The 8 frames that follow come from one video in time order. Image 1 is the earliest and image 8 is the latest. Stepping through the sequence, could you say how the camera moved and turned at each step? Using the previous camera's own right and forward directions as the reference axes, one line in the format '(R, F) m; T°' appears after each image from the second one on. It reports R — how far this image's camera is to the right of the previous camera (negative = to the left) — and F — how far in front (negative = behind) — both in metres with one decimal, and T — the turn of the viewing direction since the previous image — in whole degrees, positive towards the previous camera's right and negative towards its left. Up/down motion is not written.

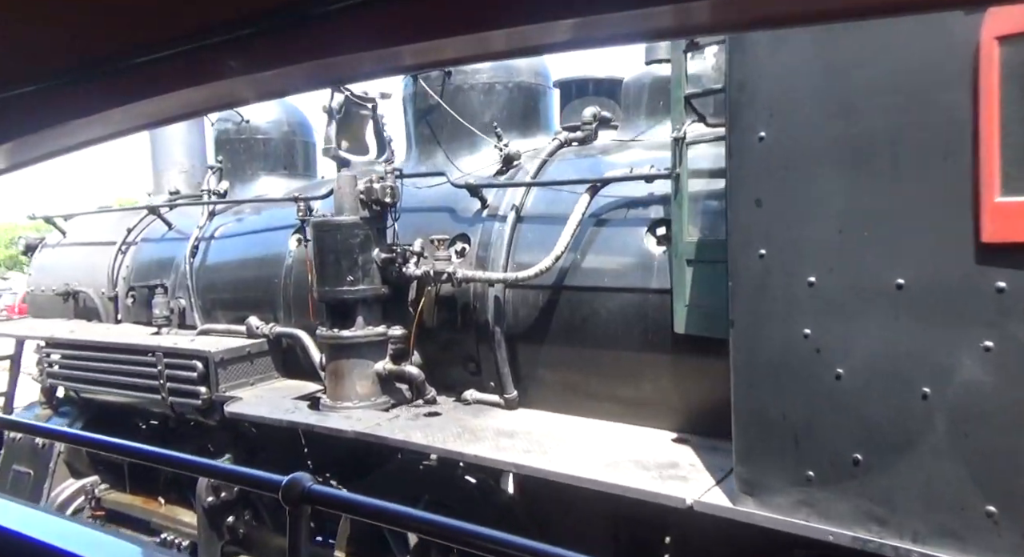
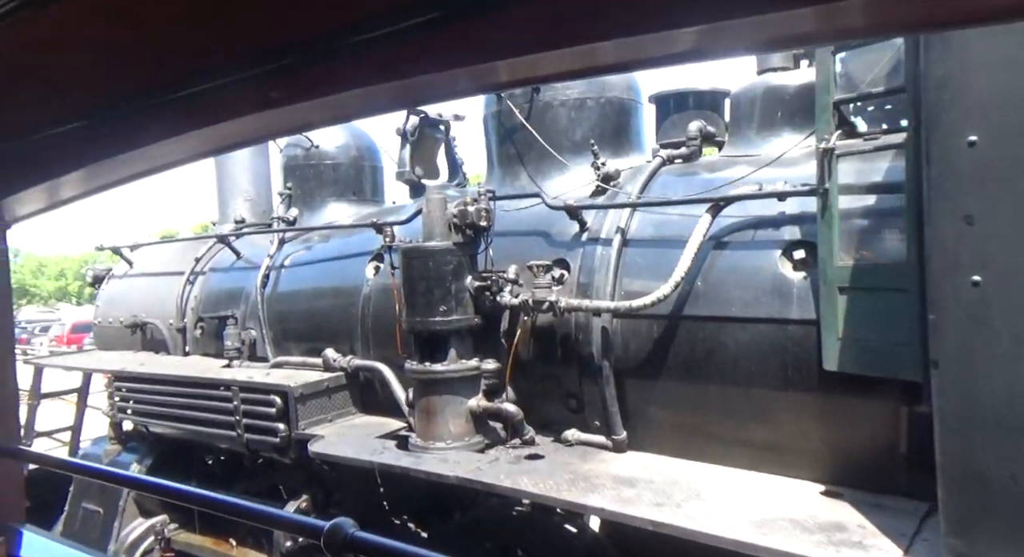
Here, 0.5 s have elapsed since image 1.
(-0.3, +0.2) m; -3°
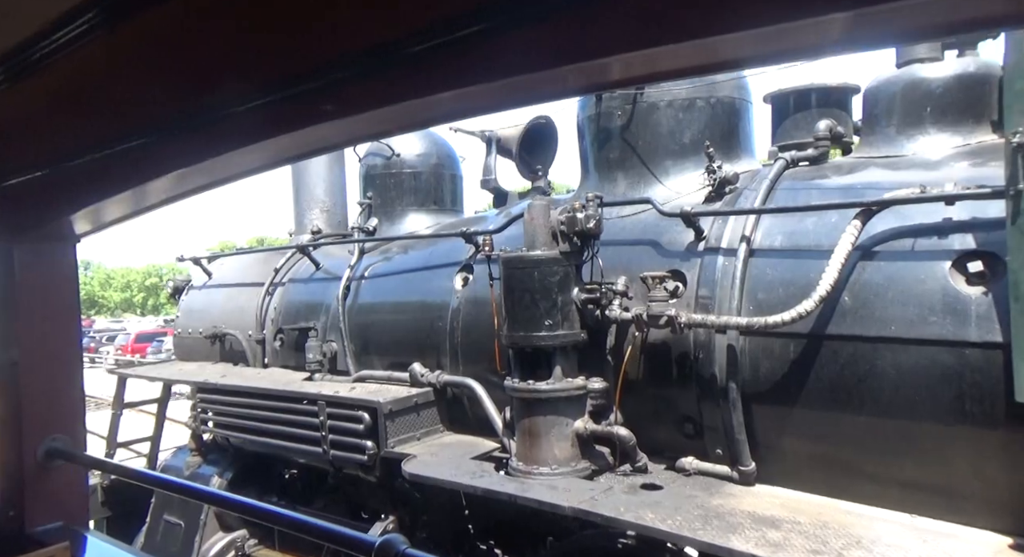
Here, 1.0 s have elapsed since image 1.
(-0.2, +0.2) m; -4°
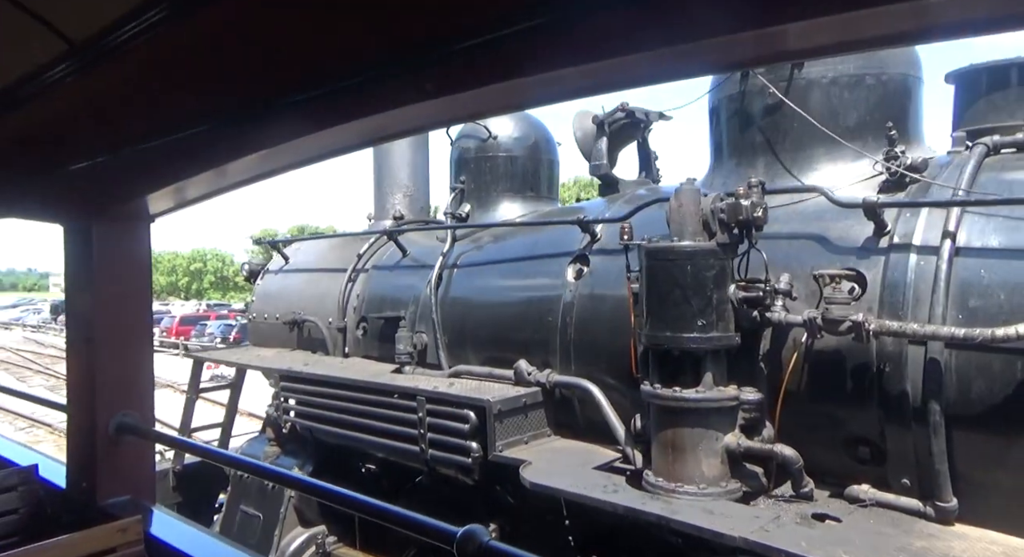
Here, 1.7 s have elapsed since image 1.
(-0.4, +0.3) m; -3°
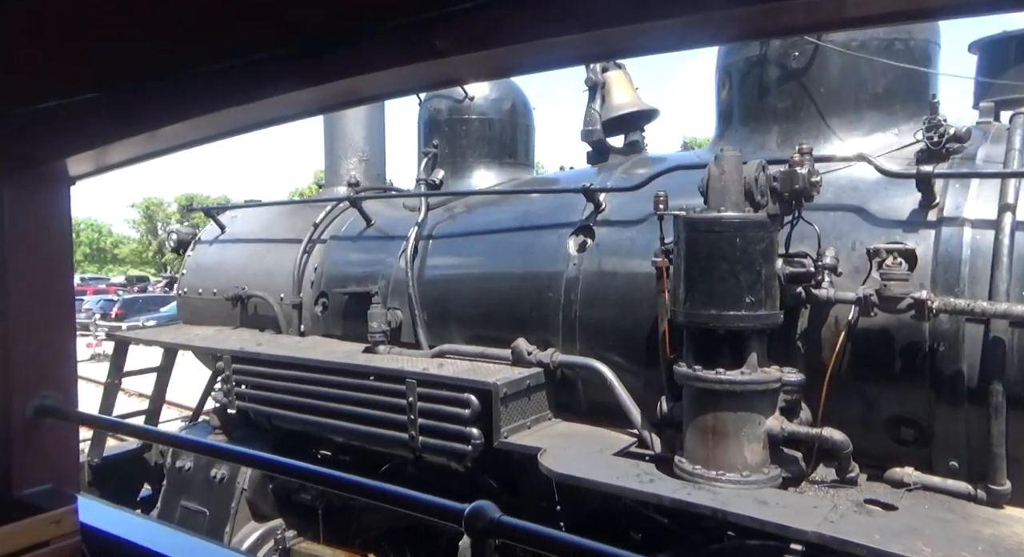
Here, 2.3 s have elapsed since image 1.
(-0.4, +0.3) m; +7°
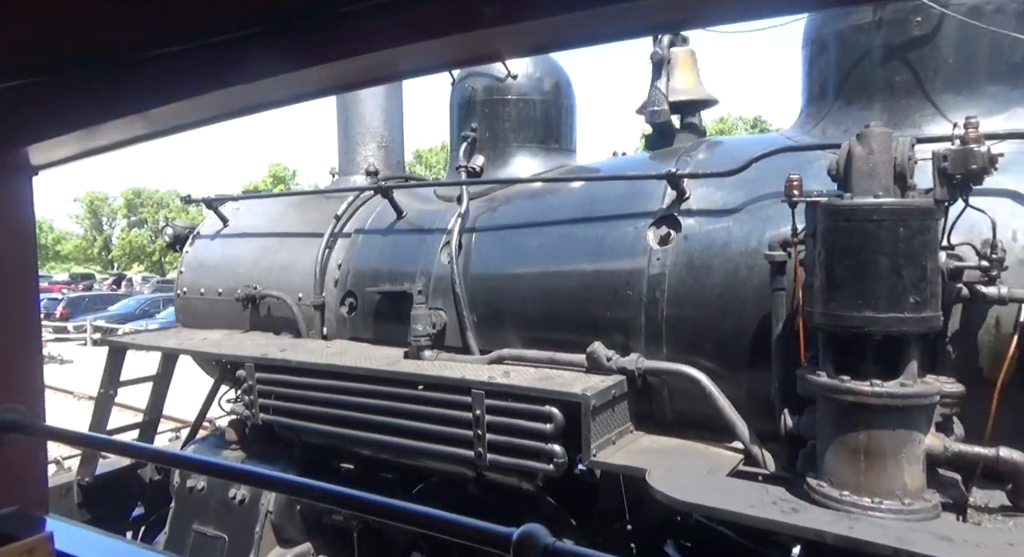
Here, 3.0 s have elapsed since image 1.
(-0.4, +0.4) m; +2°
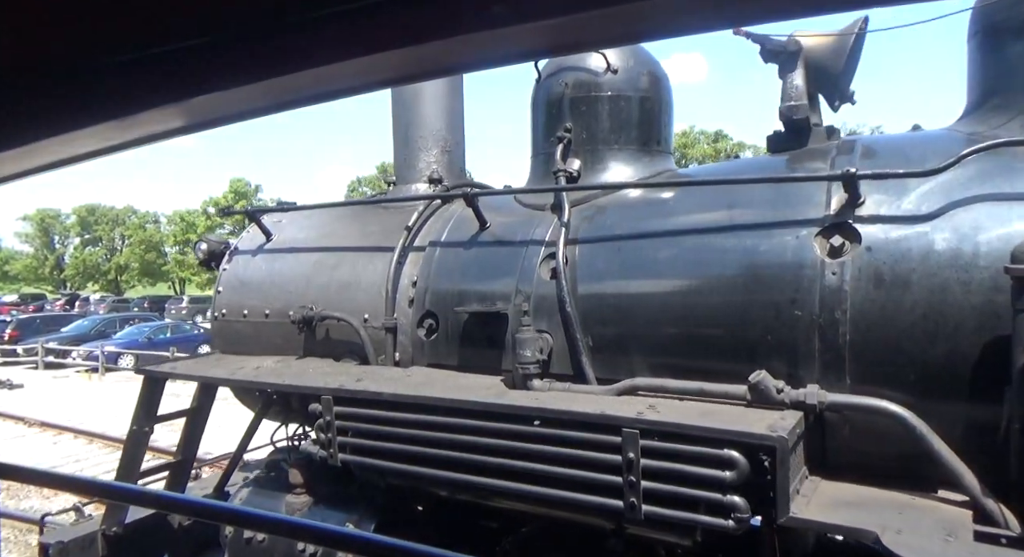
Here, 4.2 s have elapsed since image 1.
(-0.6, +0.5) m; +1°
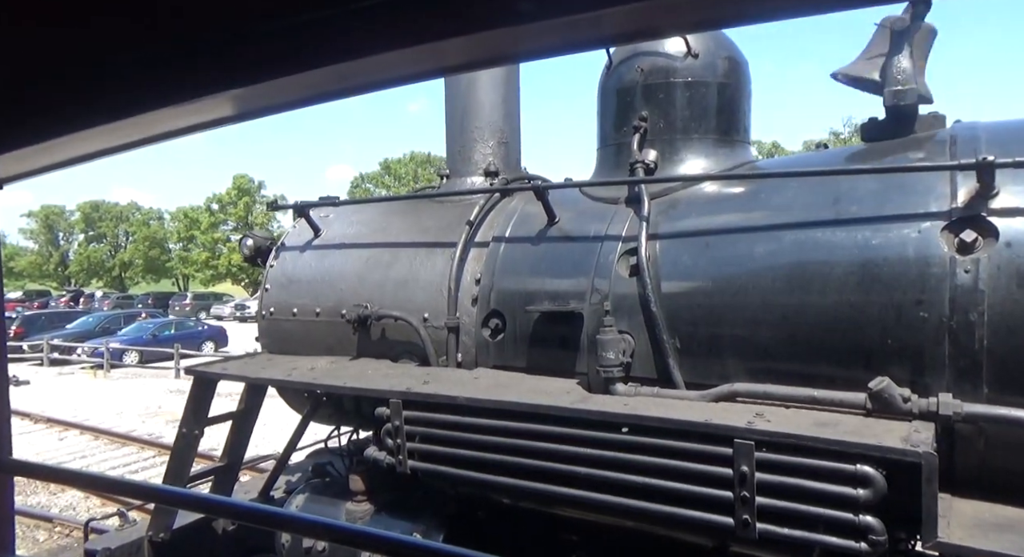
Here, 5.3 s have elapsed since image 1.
(-0.3, +0.2) m; -1°
